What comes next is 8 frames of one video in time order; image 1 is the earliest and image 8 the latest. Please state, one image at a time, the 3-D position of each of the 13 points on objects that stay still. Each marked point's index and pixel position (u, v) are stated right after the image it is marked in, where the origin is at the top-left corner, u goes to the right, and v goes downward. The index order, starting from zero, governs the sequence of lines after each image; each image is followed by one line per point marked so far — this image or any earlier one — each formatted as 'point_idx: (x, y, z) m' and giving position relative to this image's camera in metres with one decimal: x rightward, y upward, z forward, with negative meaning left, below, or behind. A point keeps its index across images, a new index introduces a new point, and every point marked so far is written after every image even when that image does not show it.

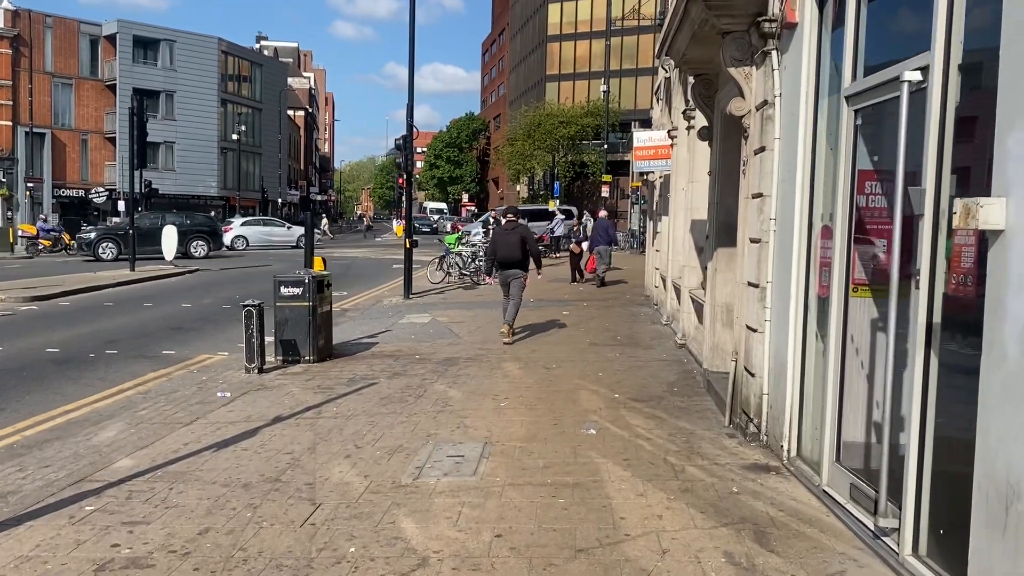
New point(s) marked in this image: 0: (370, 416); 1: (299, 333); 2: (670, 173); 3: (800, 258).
0: (-1.2, -1.1, +7.3) m
1: (-2.4, -0.5, +10.0) m
2: (+2.6, +1.9, +14.3) m
3: (+1.8, +0.2, +5.6) m
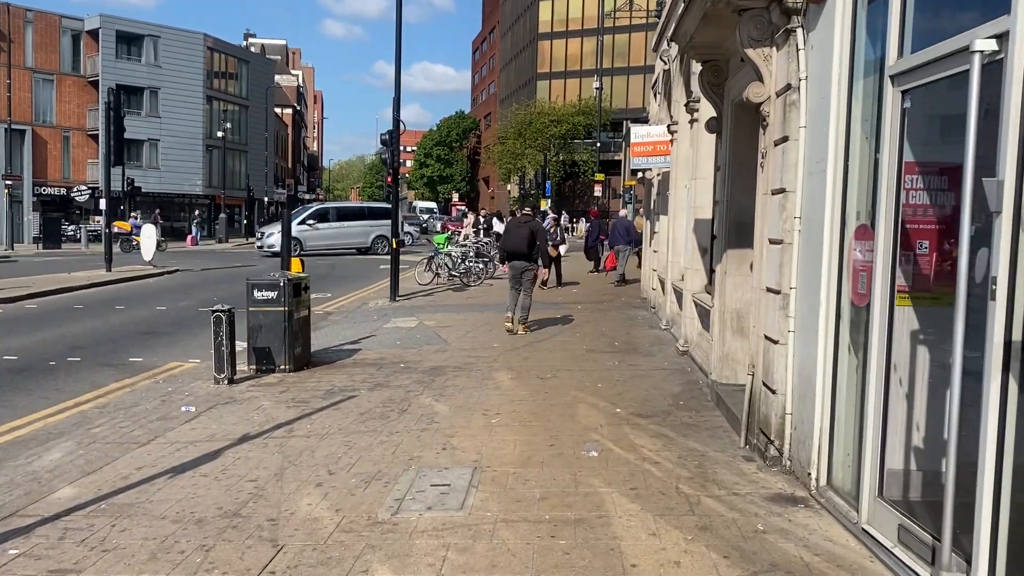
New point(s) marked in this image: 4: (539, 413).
0: (-1.2, -1.1, +6.6) m
1: (-2.5, -0.6, +9.3) m
2: (+2.4, +1.8, +13.7) m
3: (+1.8, +0.2, +5.0) m
4: (+0.2, -1.0, +7.1) m
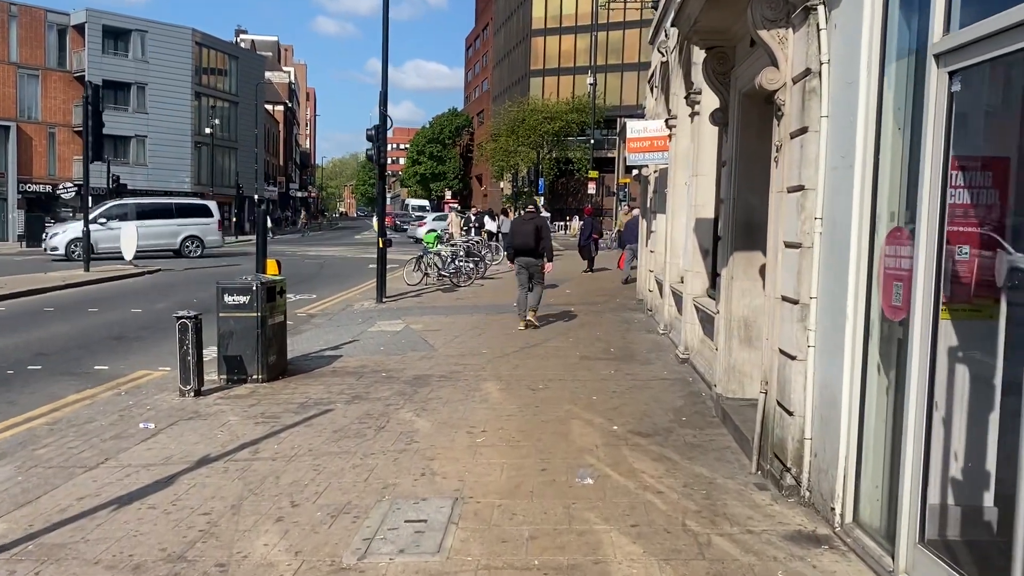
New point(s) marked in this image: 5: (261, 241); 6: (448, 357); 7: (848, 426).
0: (-1.3, -1.2, +6.0) m
1: (-2.6, -0.6, +8.7) m
2: (+2.3, +1.8, +13.1) m
3: (+1.7, +0.1, +4.4) m
4: (+0.1, -1.1, +6.5) m
5: (-2.8, +0.5, +9.7) m
6: (-0.7, -0.8, +10.2) m
7: (+1.7, -0.7, +4.5) m
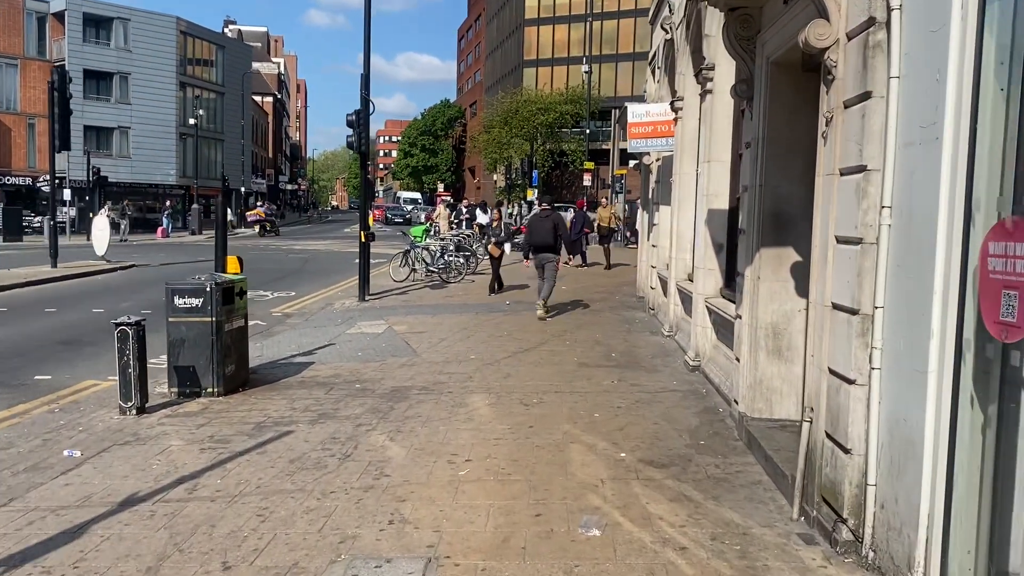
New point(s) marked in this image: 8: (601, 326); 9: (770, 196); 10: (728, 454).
0: (-1.4, -1.2, +5.0) m
1: (-2.7, -0.6, +7.6) m
2: (+2.2, +1.8, +12.1) m
3: (+1.7, +0.1, +3.4) m
4: (+0.1, -1.1, +5.5) m
5: (-2.9, +0.5, +8.7) m
6: (-0.8, -0.8, +9.2) m
7: (+1.7, -0.7, +3.5) m
8: (+1.2, -0.5, +11.7) m
9: (+1.7, +0.6, +5.8) m
10: (+1.4, -1.1, +5.7) m
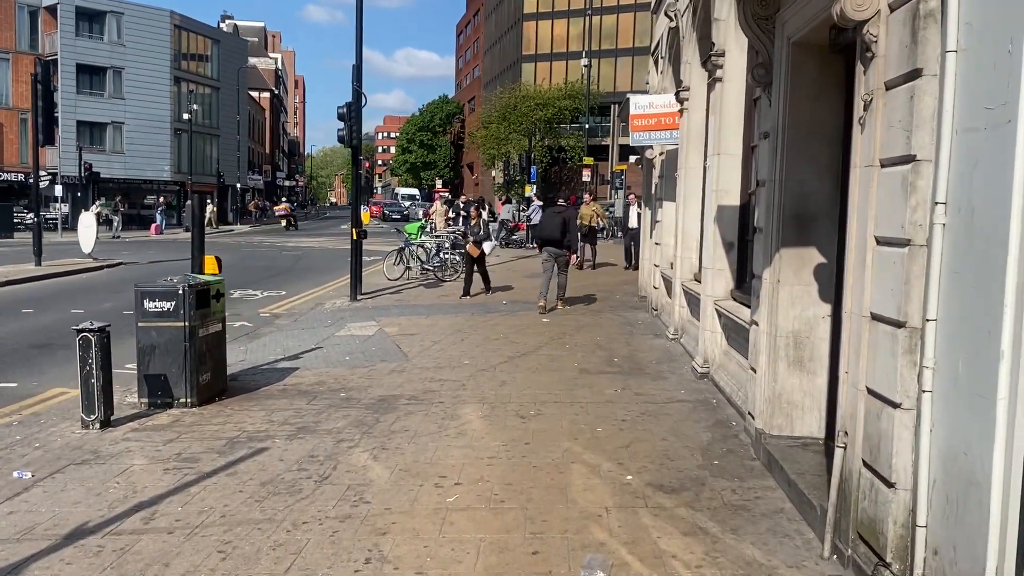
0: (-1.4, -1.2, +4.4) m
1: (-2.8, -0.6, +7.1) m
2: (+2.1, +1.8, +11.5) m
3: (+1.6, 0.0, +2.8) m
4: (0.0, -1.1, +5.0) m
5: (-2.9, +0.5, +8.1) m
6: (-0.9, -0.8, +8.6) m
7: (+1.6, -0.8, +2.9) m
8: (+1.2, -0.5, +11.2) m
9: (+1.7, +0.6, +5.3) m
10: (+1.4, -1.1, +5.1) m
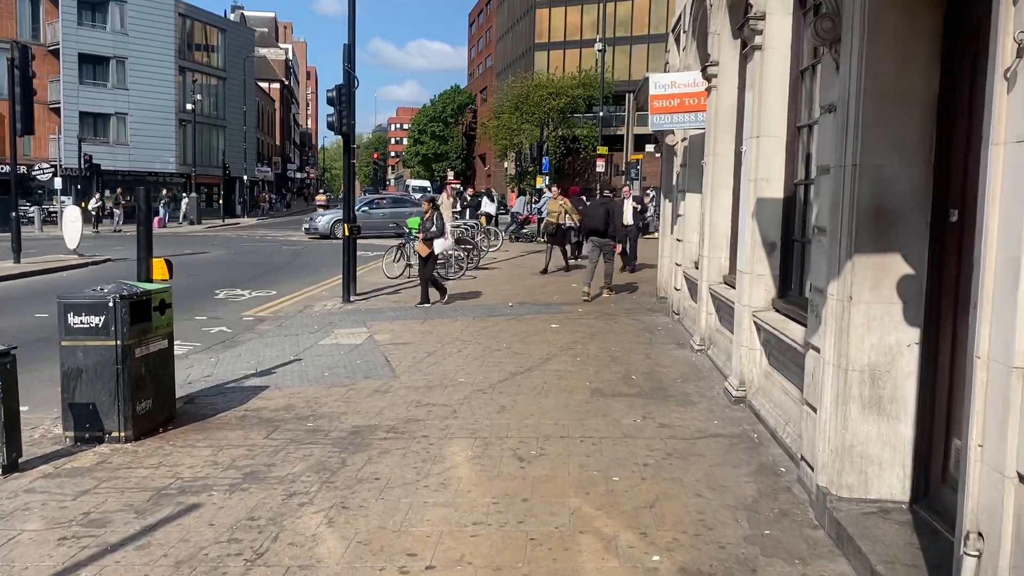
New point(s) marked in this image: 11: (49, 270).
0: (-1.5, -1.3, +3.2) m
1: (-2.8, -0.7, +5.9) m
2: (+2.2, +1.8, +10.3) m
3: (+1.6, -0.1, +1.6) m
4: (0.0, -1.2, +3.8) m
5: (-2.9, +0.4, +6.9) m
6: (-0.9, -0.9, +7.4) m
7: (+1.5, -0.9, +1.7) m
8: (+1.2, -0.5, +9.9) m
9: (+1.6, +0.5, +4.0) m
10: (+1.3, -1.2, +3.9) m
11: (-9.0, +0.4, +17.0) m
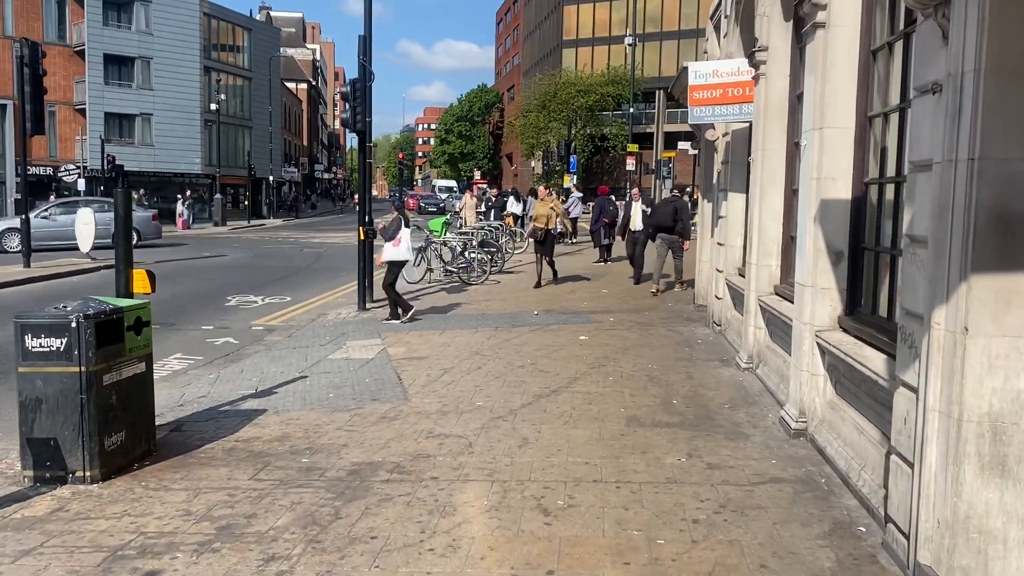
0: (-1.4, -1.4, +2.4) m
1: (-2.6, -0.8, +5.1) m
2: (+2.4, +1.7, +9.3) m
3: (+1.5, -0.2, +0.7) m
4: (0.0, -1.3, +2.9) m
5: (-2.7, +0.3, +6.2) m
6: (-0.7, -1.0, +6.6) m
7: (+1.5, -1.0, +0.8) m
8: (+1.5, -0.6, +9.1) m
9: (+1.7, +0.4, +3.1) m
10: (+1.4, -1.3, +3.0) m
11: (-8.5, +0.3, +16.4) m
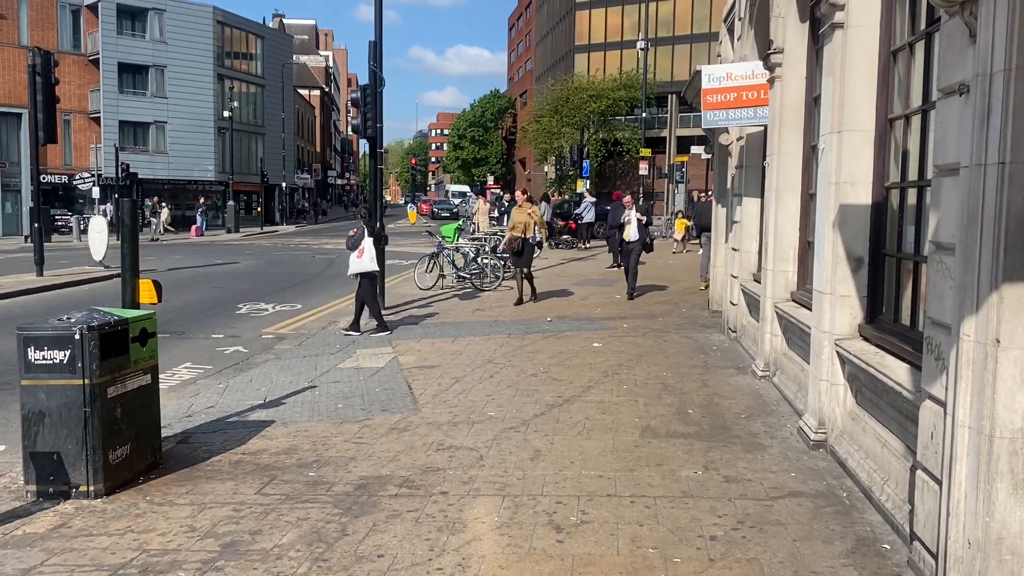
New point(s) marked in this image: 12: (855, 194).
0: (-1.4, -1.5, +2.3) m
1: (-2.6, -0.9, +5.1) m
2: (+2.6, +1.6, +9.2) m
3: (+1.5, -0.2, +0.5) m
4: (+0.1, -1.4, +2.8) m
5: (-2.7, +0.3, +6.1) m
6: (-0.6, -1.0, +6.5) m
7: (+1.5, -1.0, +0.6) m
8: (+1.6, -0.7, +8.9) m
9: (+1.7, +0.4, +3.0) m
10: (+1.4, -1.3, +2.8) m
11: (-8.2, +0.1, +16.4) m
12: (+2.1, +0.6, +5.4) m
